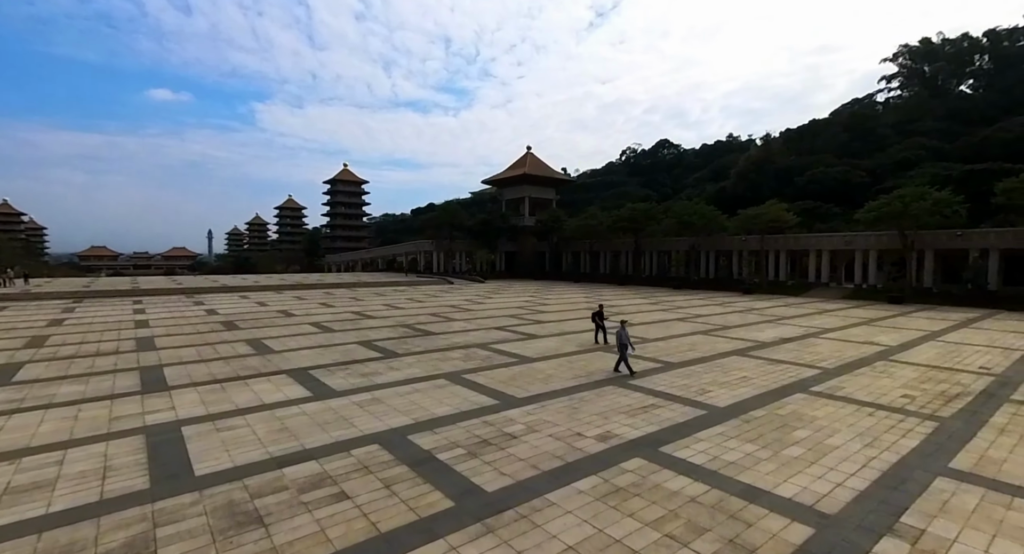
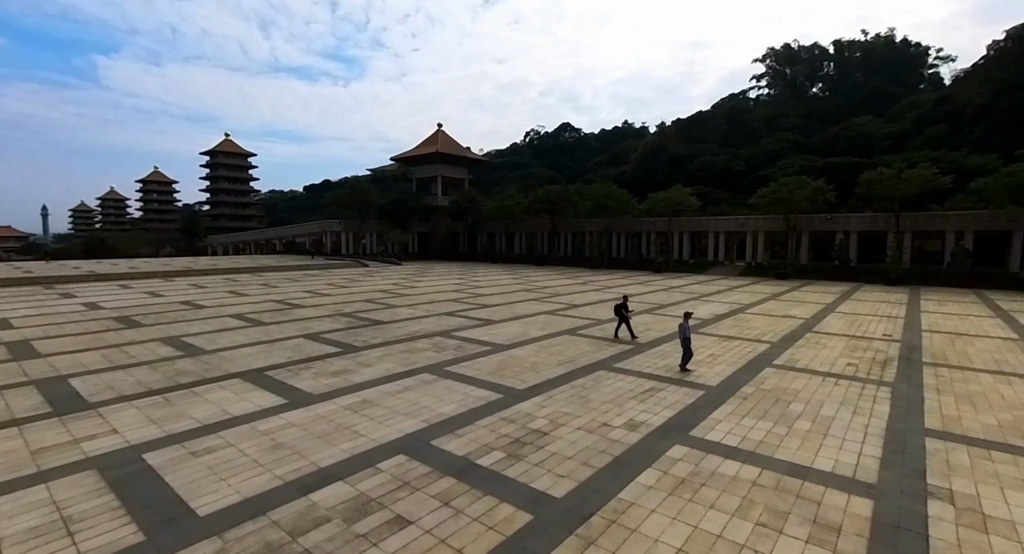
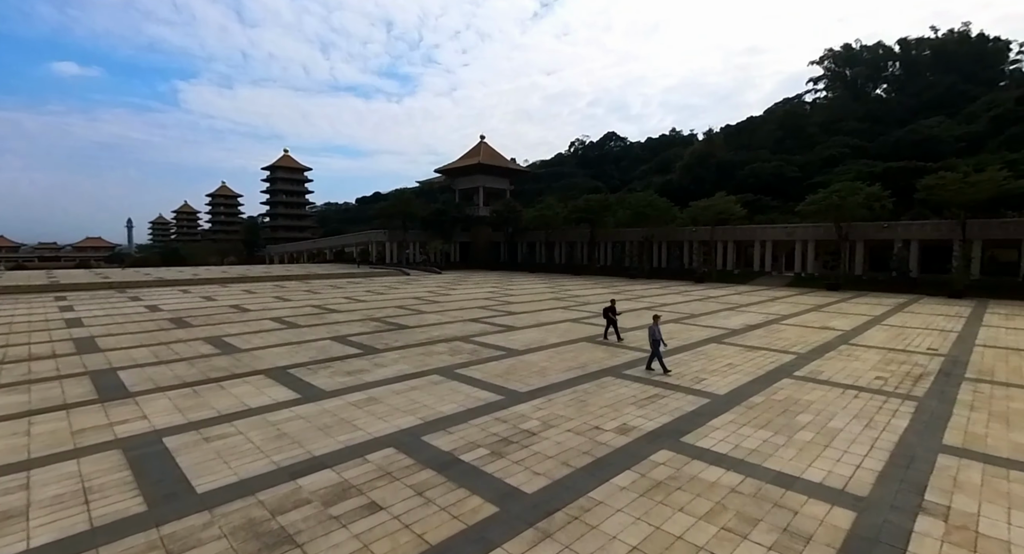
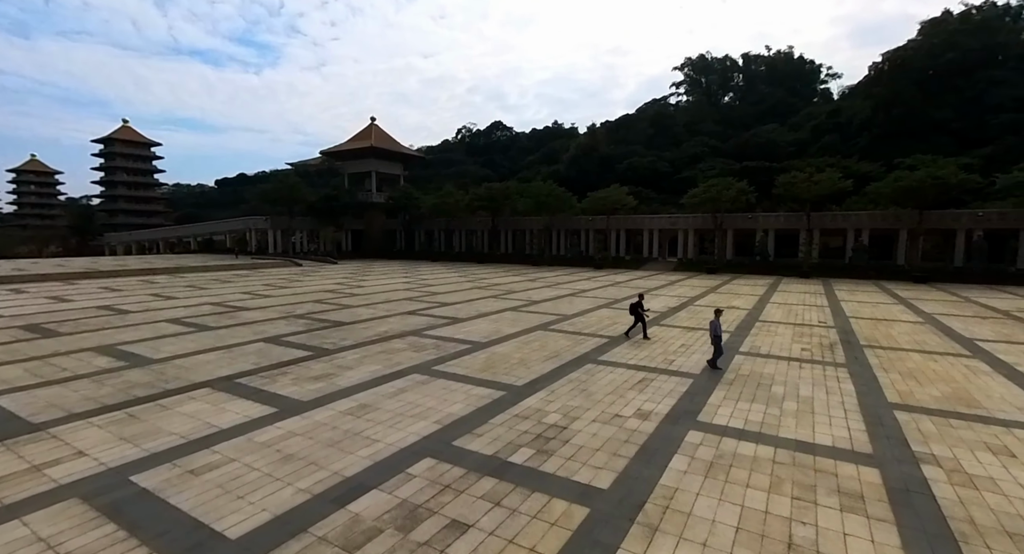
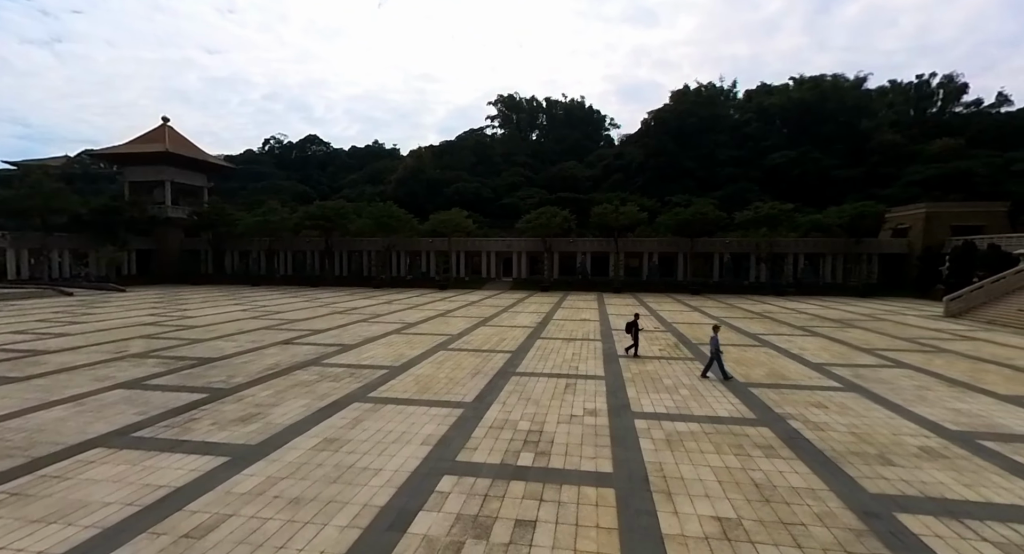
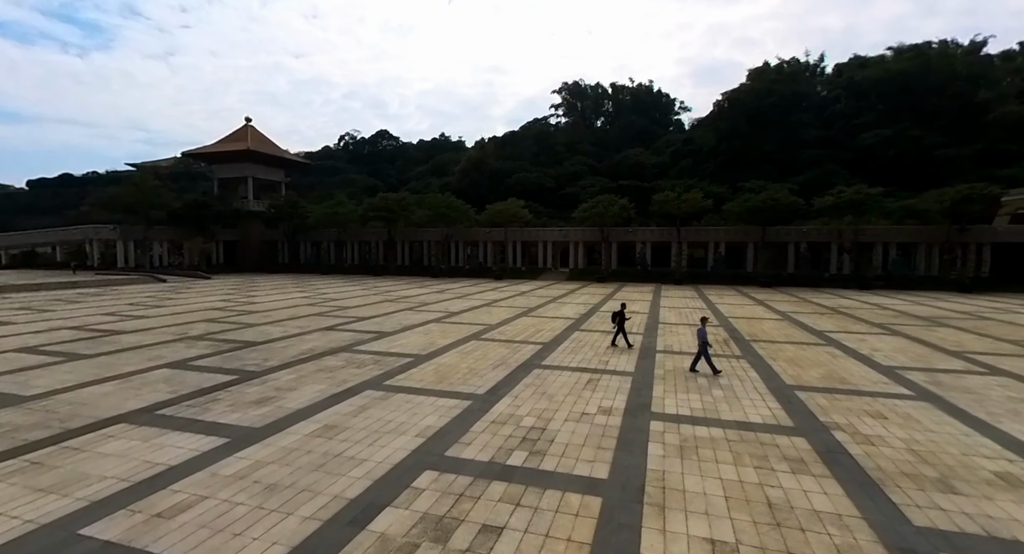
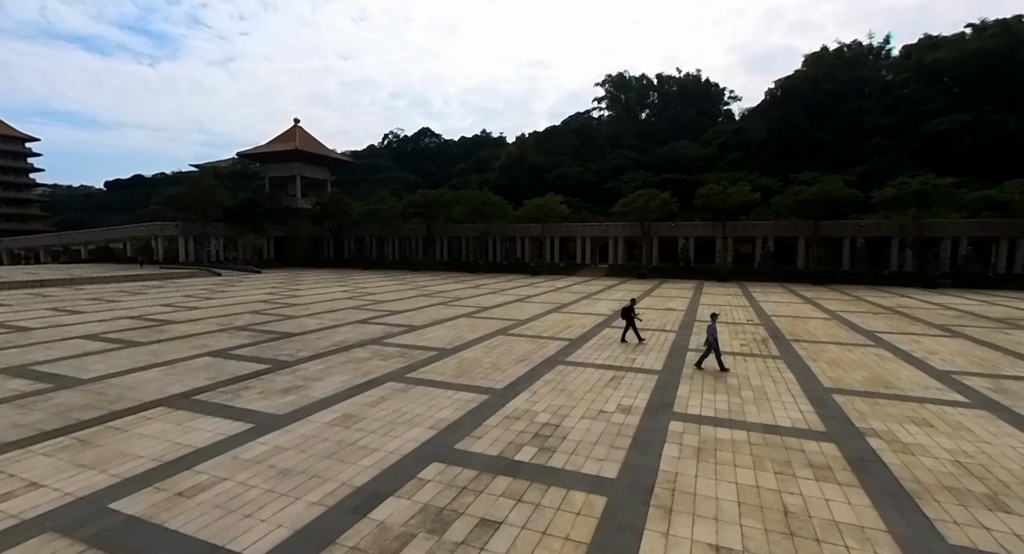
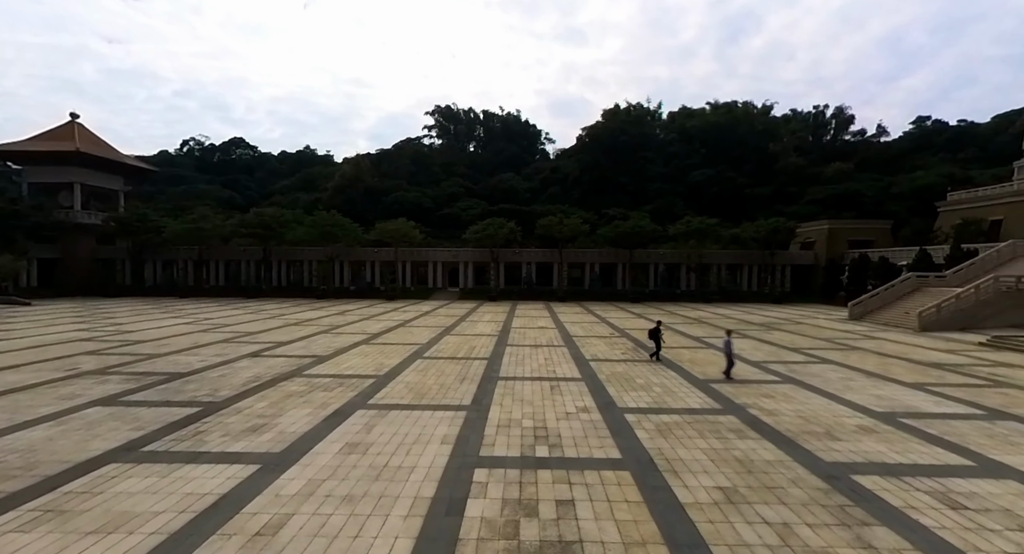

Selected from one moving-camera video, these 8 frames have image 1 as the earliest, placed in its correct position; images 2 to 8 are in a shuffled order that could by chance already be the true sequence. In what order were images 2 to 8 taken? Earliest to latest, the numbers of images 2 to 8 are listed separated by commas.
3, 2, 4, 7, 6, 5, 8
